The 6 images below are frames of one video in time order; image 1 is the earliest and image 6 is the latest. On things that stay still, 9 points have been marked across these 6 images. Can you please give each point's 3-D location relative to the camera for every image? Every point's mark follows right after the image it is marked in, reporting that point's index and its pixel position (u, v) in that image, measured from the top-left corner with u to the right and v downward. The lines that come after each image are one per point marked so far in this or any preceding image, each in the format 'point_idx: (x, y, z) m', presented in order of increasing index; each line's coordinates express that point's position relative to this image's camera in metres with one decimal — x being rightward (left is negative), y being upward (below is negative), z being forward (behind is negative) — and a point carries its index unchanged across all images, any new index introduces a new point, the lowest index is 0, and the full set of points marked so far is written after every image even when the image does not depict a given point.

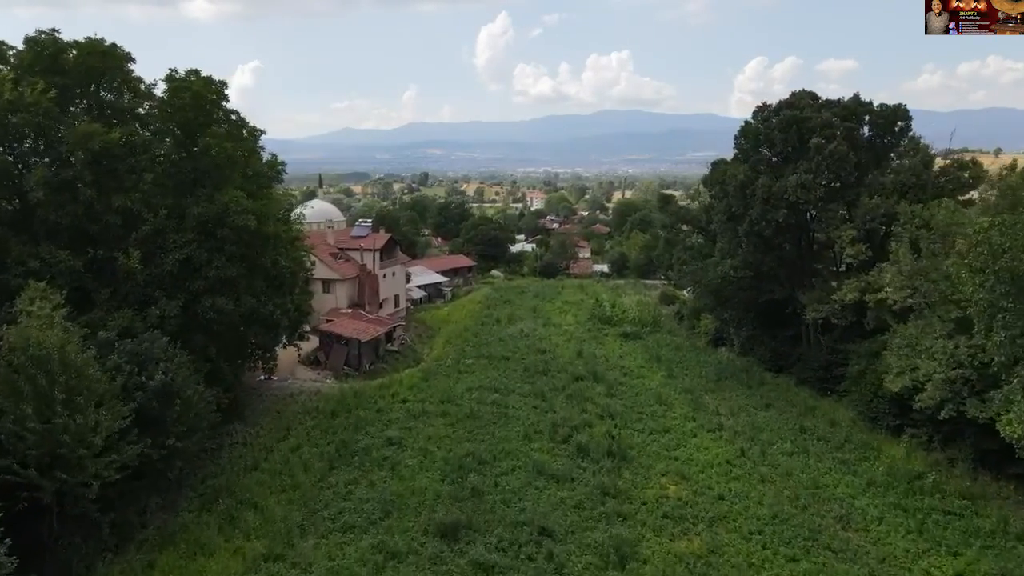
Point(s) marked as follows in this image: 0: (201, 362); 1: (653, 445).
0: (-5.5, -1.3, +13.8) m
1: (+3.2, -3.5, +17.5) m
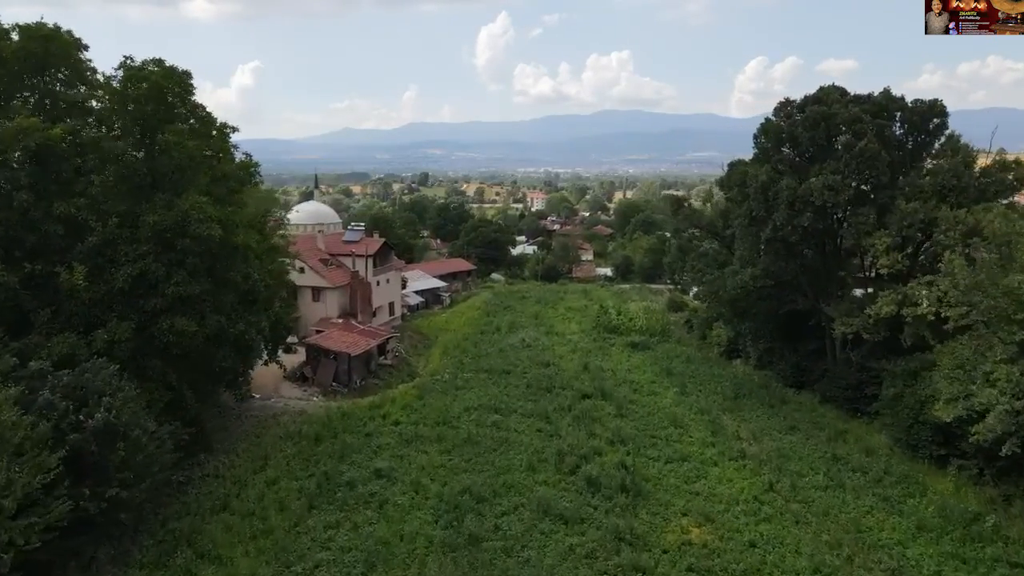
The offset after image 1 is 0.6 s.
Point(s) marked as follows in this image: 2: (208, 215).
0: (-5.5, -1.6, +12.1) m
1: (+3.2, -3.8, +15.7) m
2: (-4.7, +1.1, +12.1) m
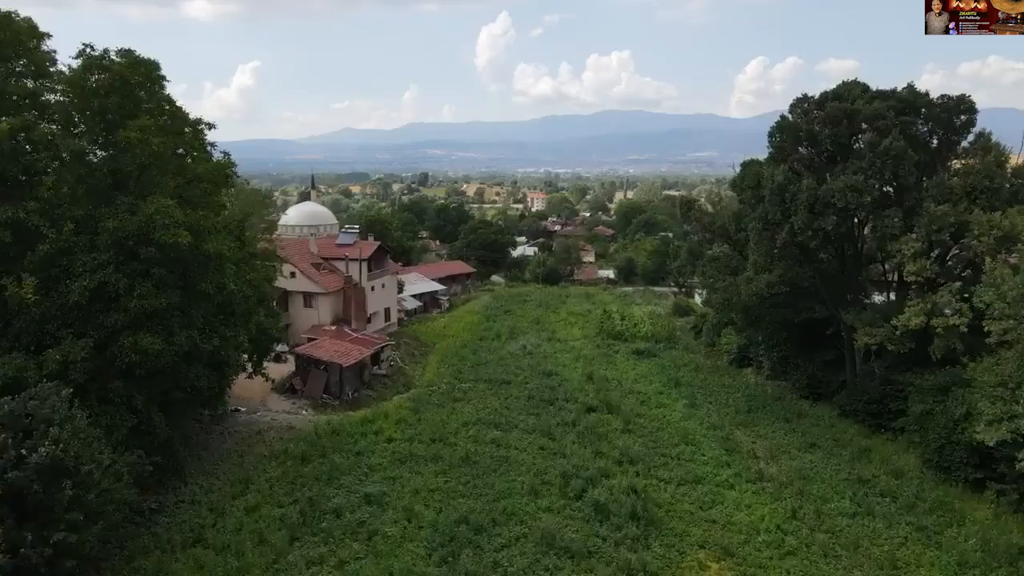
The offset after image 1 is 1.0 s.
0: (-5.5, -1.8, +10.9) m
1: (+3.2, -4.0, +14.5) m
2: (-4.7, +1.0, +10.9) m
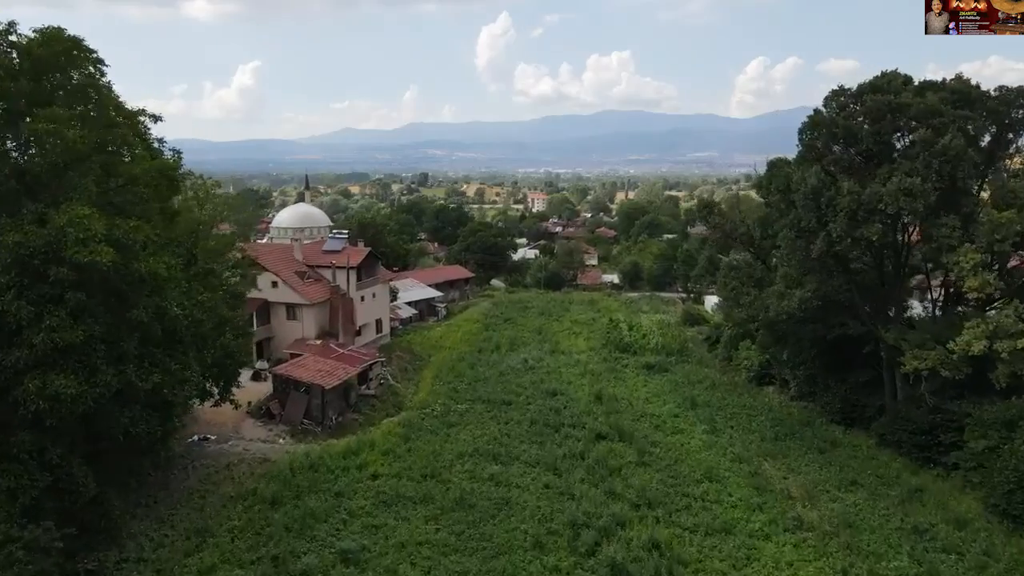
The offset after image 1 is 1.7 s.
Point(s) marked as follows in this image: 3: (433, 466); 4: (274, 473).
0: (-5.4, -2.1, +8.8) m
1: (+3.2, -4.4, +12.4) m
2: (-4.7, +0.6, +8.8) m
3: (-1.7, -3.8, +16.6) m
4: (-4.9, -3.8, +15.9) m
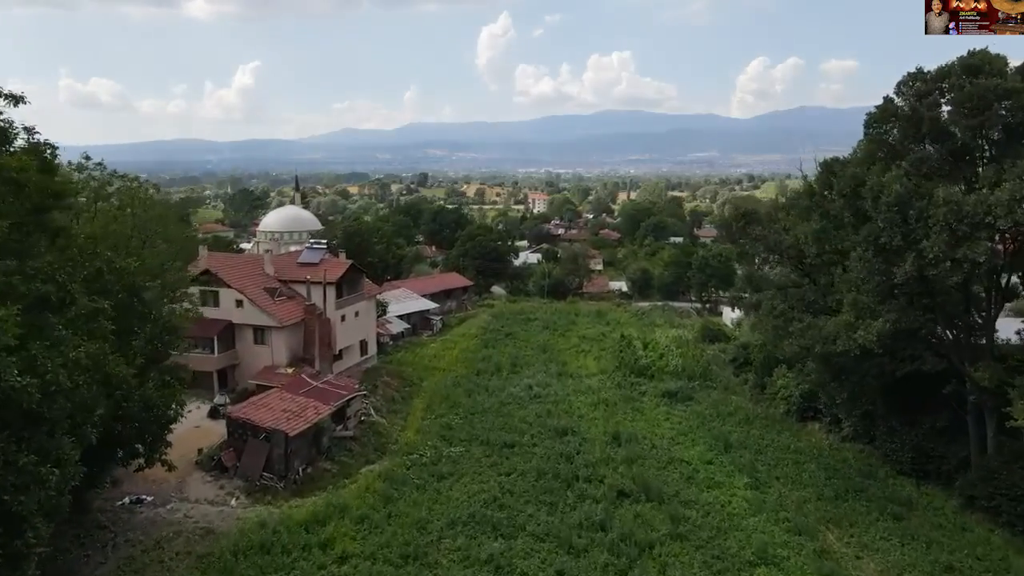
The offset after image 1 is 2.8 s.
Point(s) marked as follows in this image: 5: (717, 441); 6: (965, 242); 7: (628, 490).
0: (-5.4, -2.6, +5.4) m
1: (+3.3, -4.9, +9.1) m
2: (-4.6, +0.1, +5.4) m
3: (-1.6, -4.3, +13.3) m
4: (-4.8, -4.3, +12.5) m
5: (+5.2, -3.8, +19.5) m
6: (+7.1, +0.7, +12.2) m
7: (+2.3, -4.1, +15.7) m
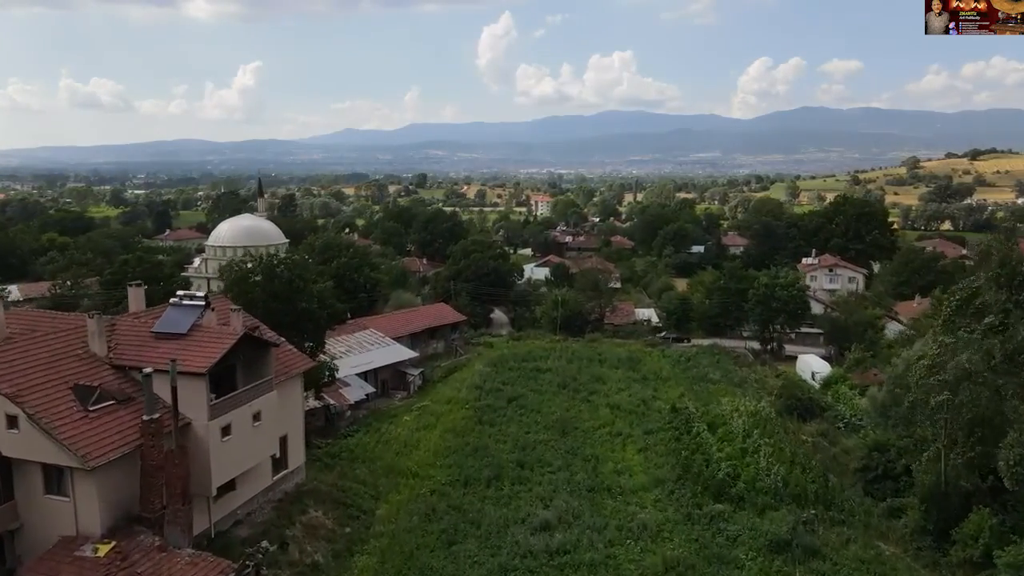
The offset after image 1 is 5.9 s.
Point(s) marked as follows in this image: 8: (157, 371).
0: (-5.3, -4.2, -4.3) m
1: (+3.4, -6.4, -0.7) m
2: (-4.5, -1.4, -4.3) m
3: (-1.5, -5.8, +3.6) m
4: (-4.7, -5.8, +2.8) m
5: (+5.3, -5.4, +9.8) m
6: (+7.3, -0.8, +2.5) m
7: (+2.5, -5.6, +5.9) m
8: (-5.7, -1.3, +12.5) m
